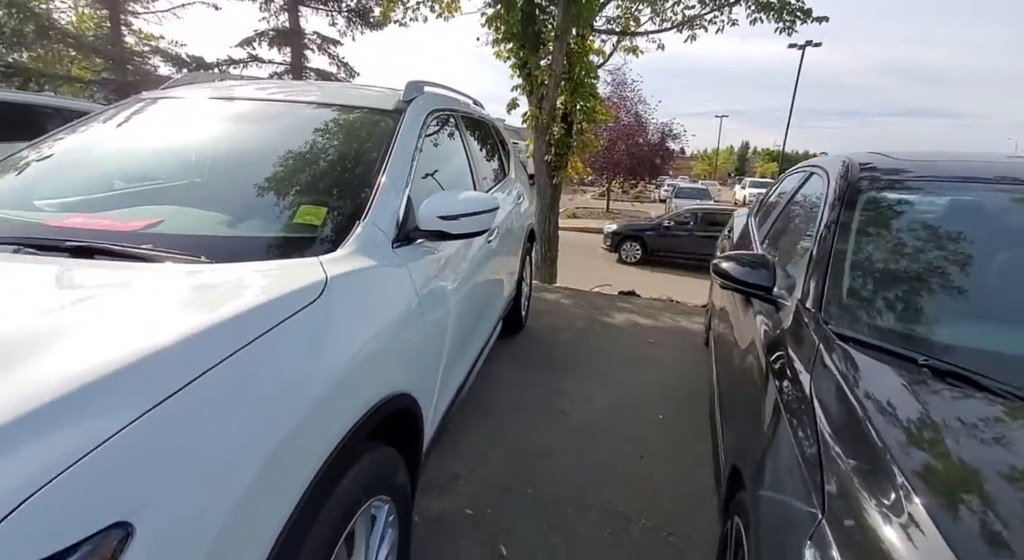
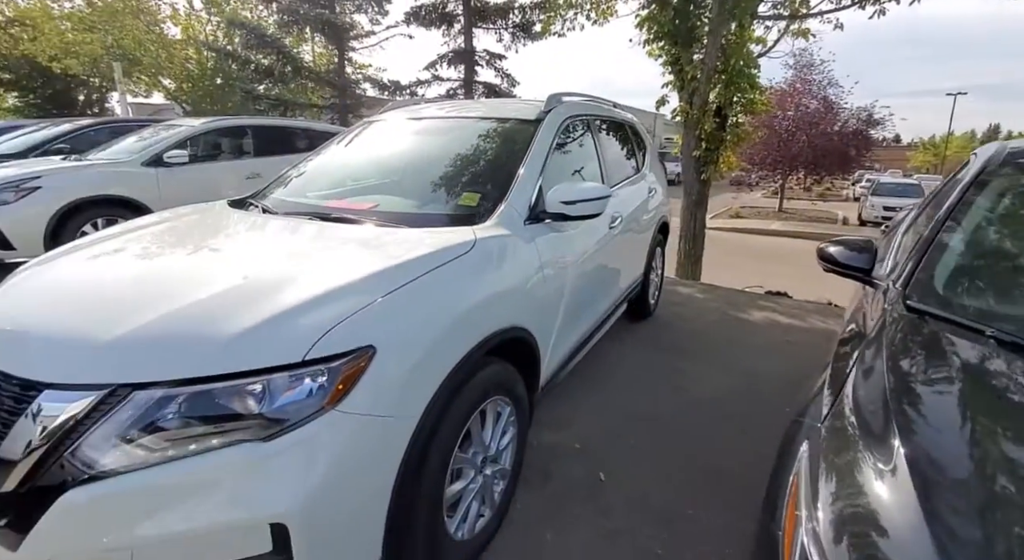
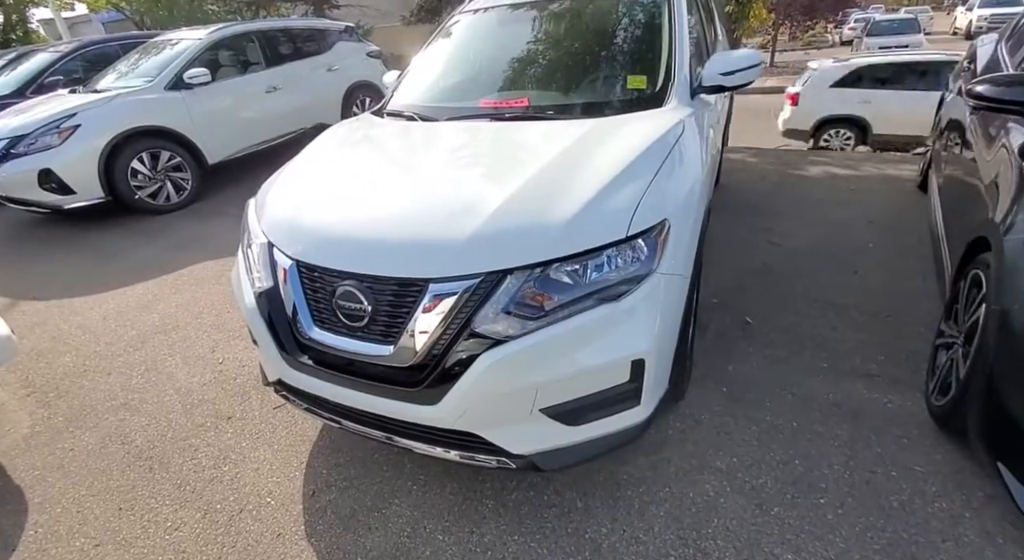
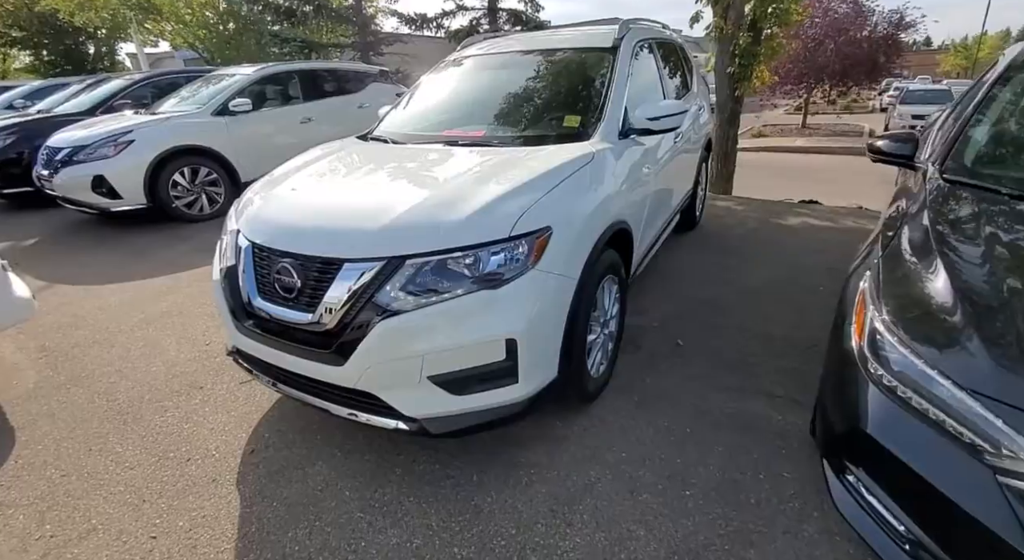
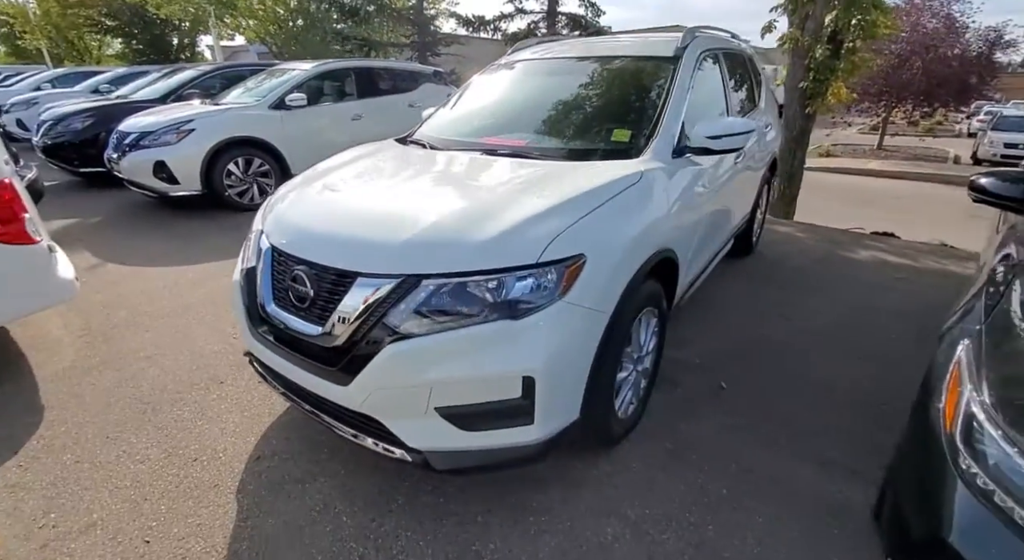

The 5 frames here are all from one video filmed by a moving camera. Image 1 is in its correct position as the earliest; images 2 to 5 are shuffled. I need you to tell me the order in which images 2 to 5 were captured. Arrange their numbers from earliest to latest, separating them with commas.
2, 4, 3, 5
